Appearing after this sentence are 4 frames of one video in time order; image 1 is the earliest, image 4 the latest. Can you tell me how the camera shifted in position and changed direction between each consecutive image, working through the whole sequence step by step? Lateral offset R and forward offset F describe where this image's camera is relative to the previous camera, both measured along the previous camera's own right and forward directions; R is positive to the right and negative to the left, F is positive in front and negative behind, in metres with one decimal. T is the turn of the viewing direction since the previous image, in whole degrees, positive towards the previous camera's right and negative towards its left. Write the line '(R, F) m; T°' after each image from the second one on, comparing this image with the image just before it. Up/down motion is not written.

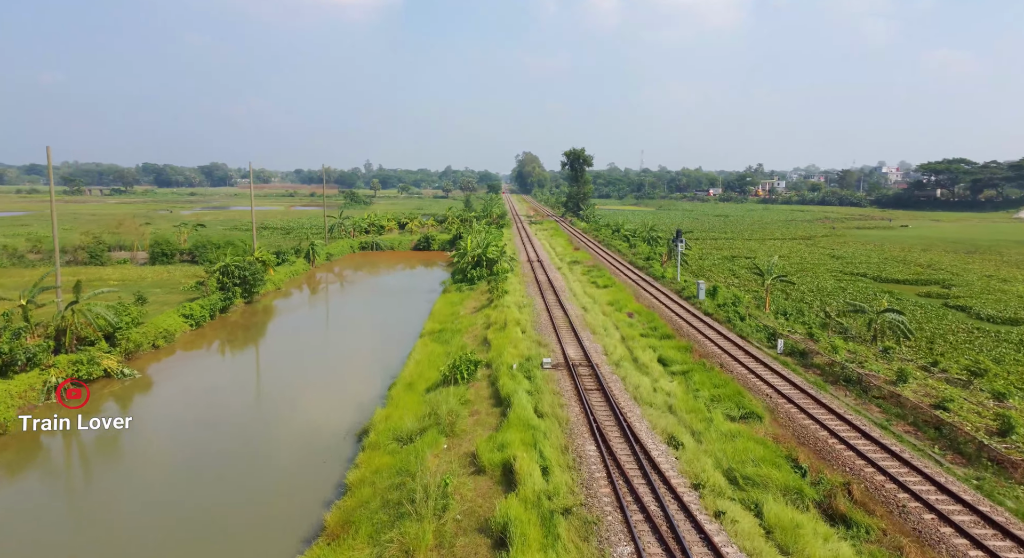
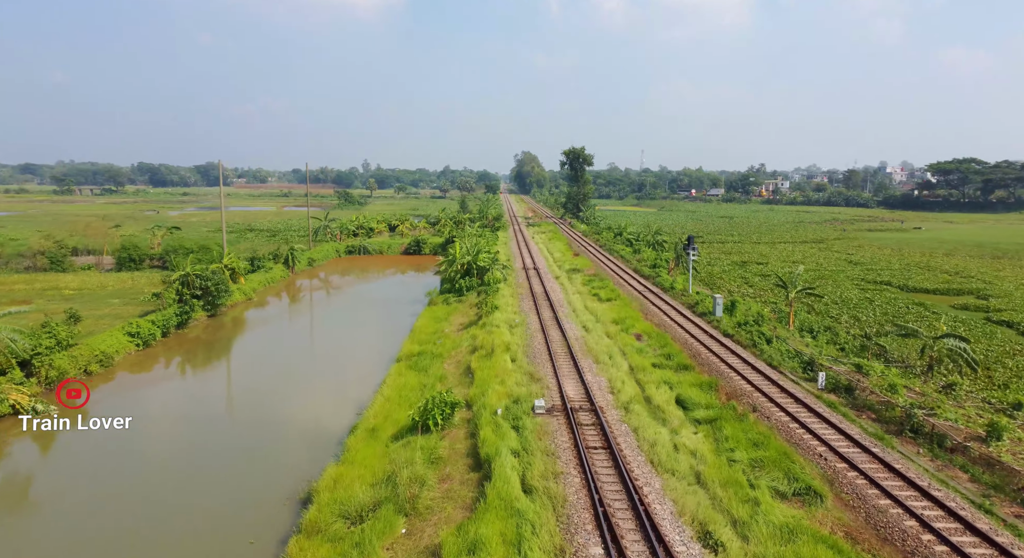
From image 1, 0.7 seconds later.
(+0.3, +3.0) m; 0°
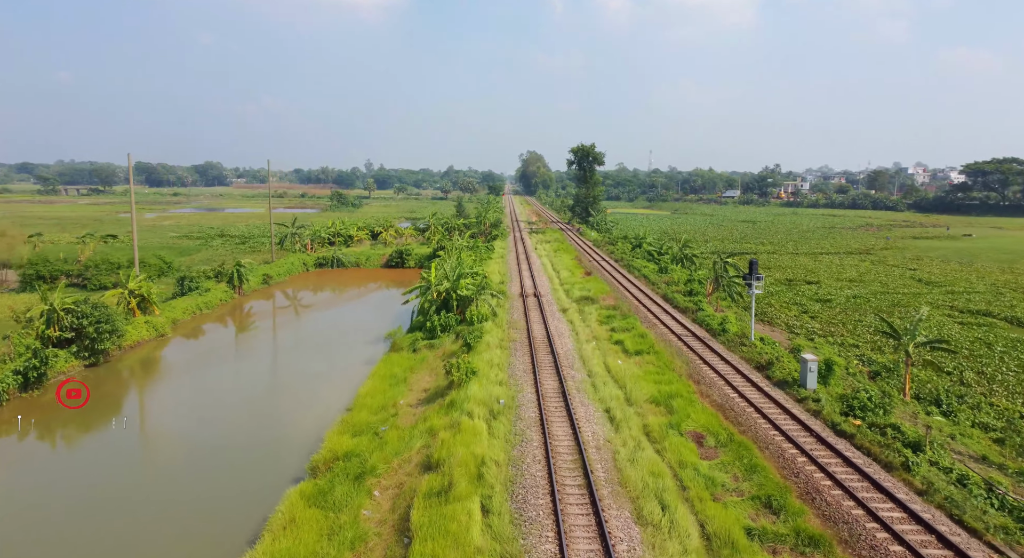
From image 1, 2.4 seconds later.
(+0.5, +7.4) m; -1°
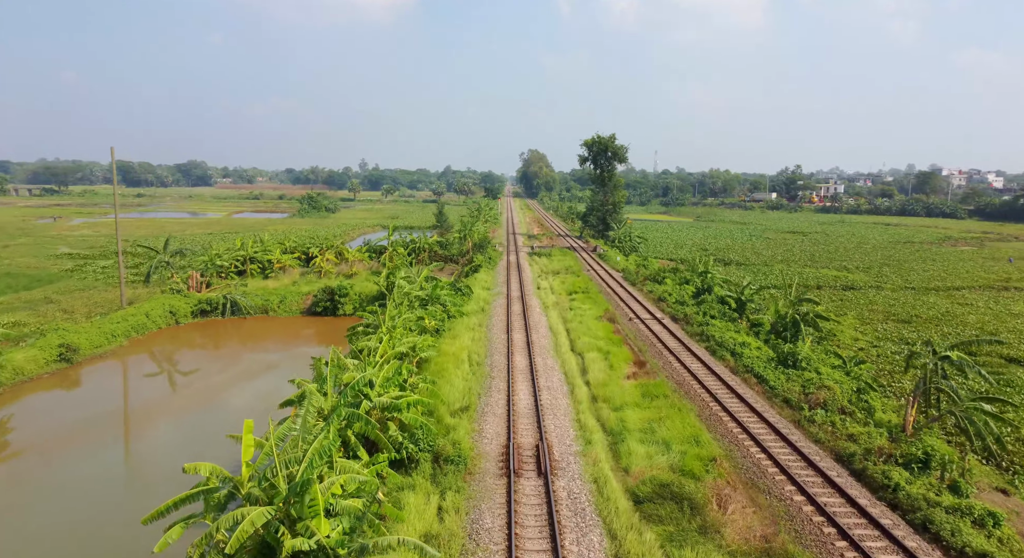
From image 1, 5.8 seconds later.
(+0.5, +15.2) m; 0°
